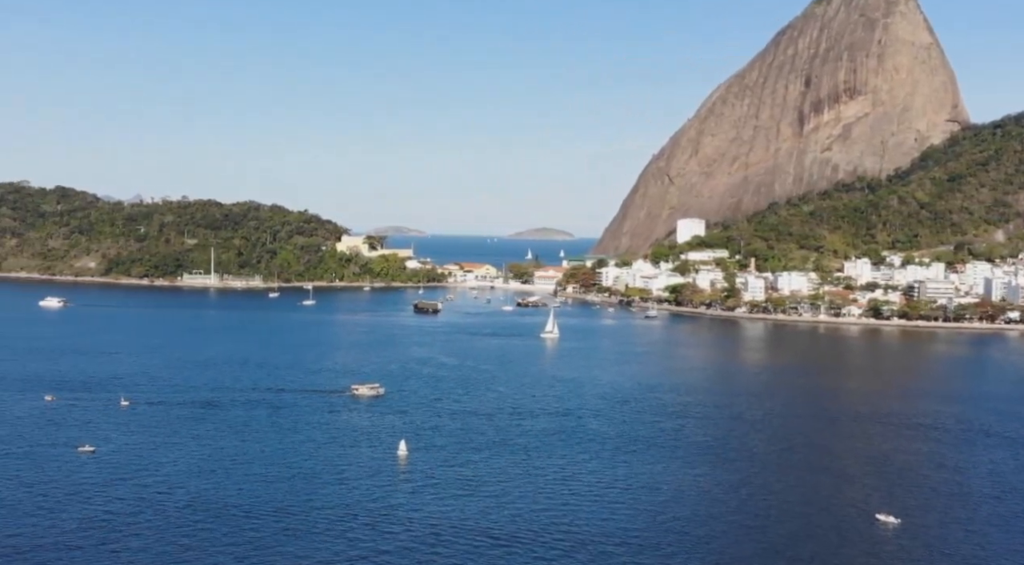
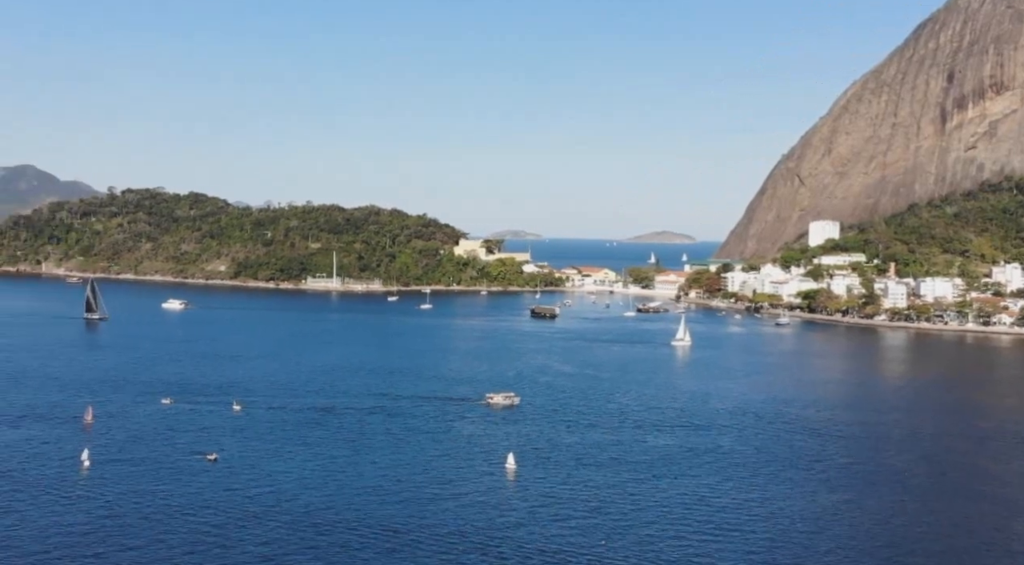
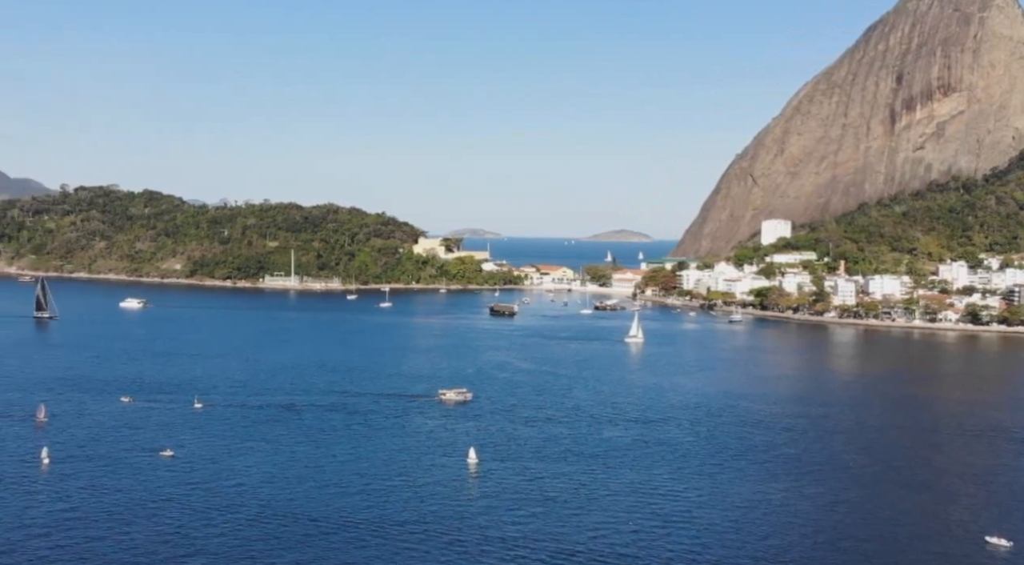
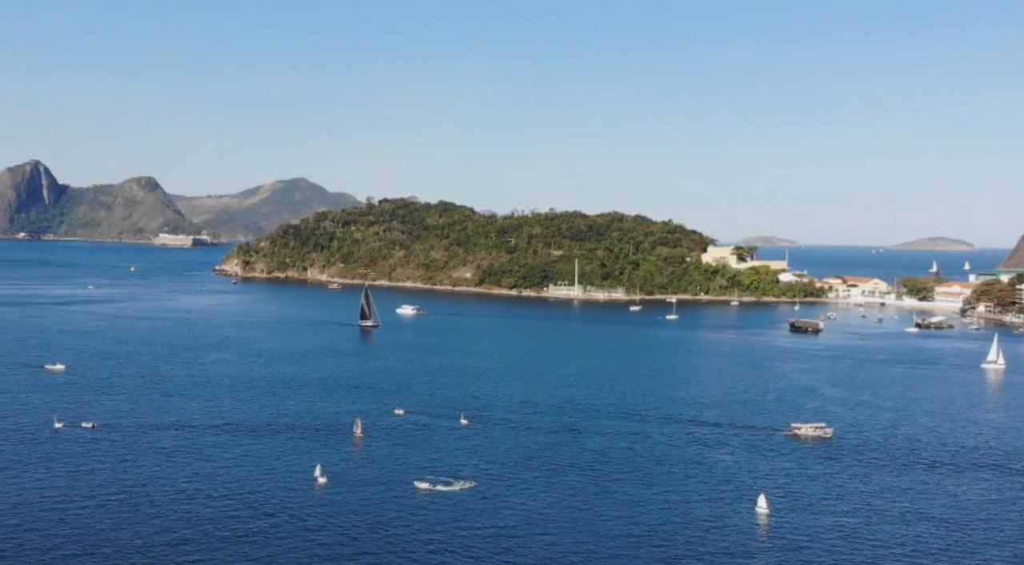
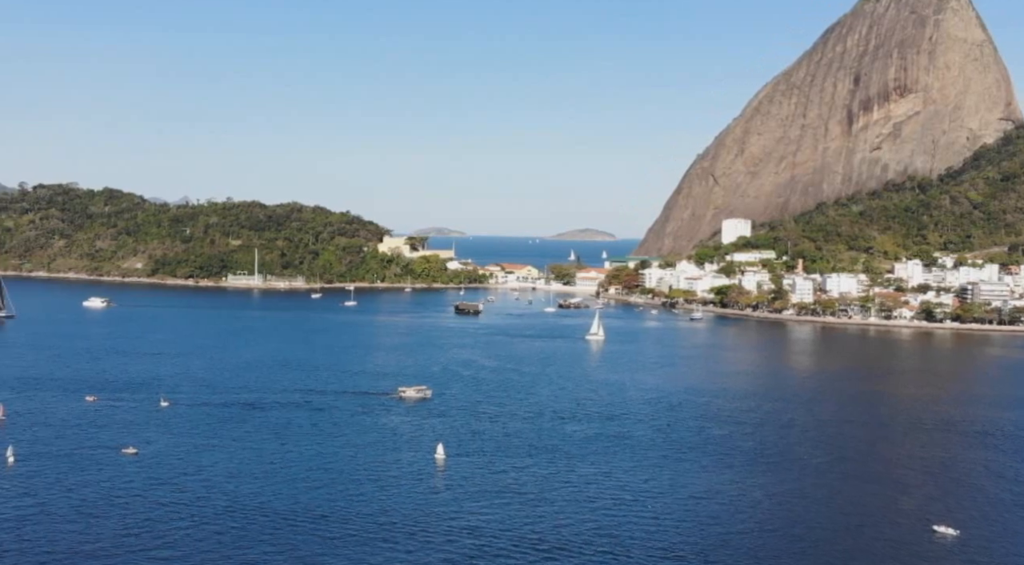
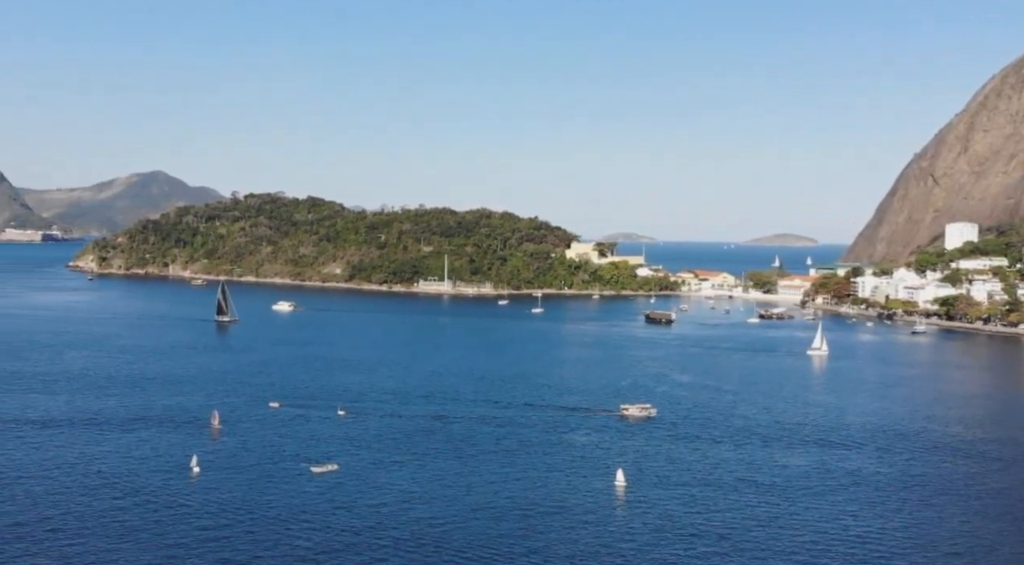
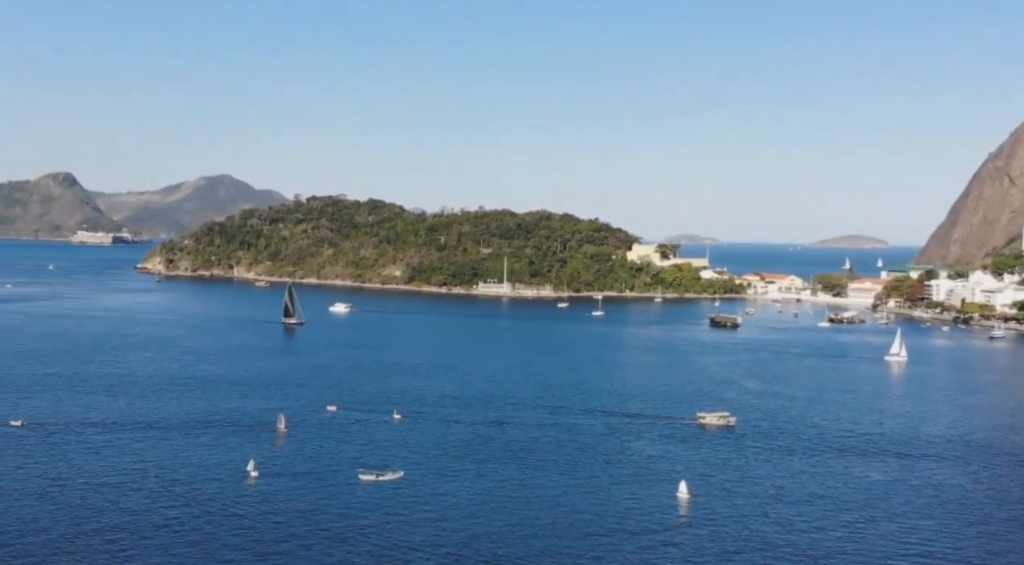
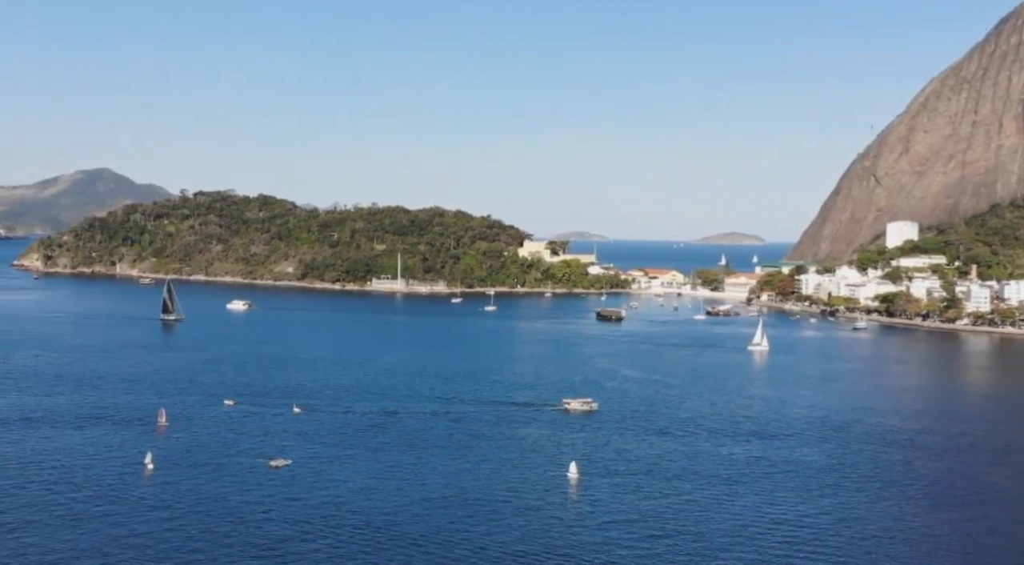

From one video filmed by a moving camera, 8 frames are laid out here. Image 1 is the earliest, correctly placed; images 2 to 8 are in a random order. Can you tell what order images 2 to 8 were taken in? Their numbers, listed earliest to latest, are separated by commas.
5, 3, 2, 8, 6, 7, 4
